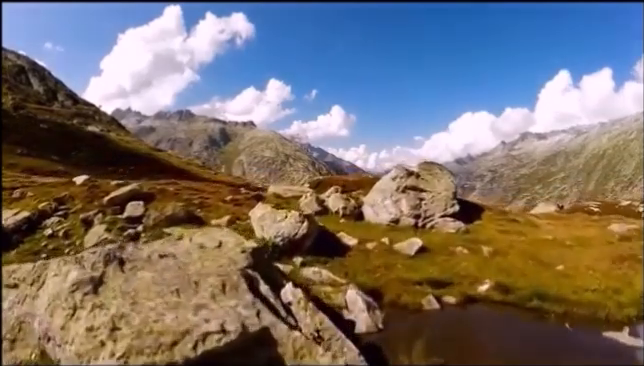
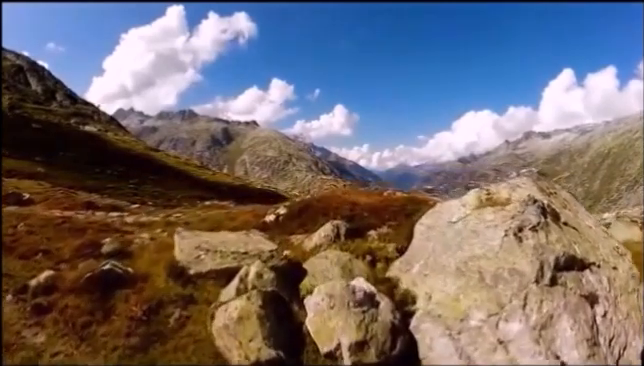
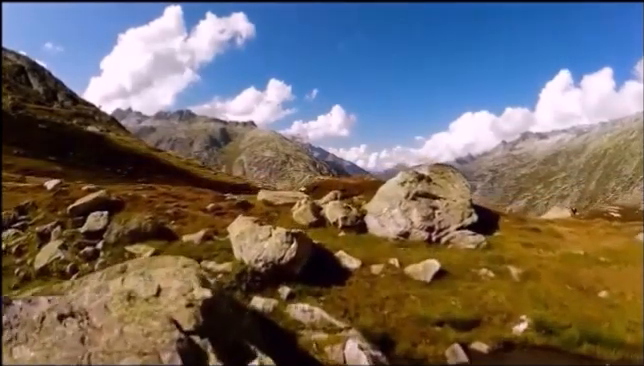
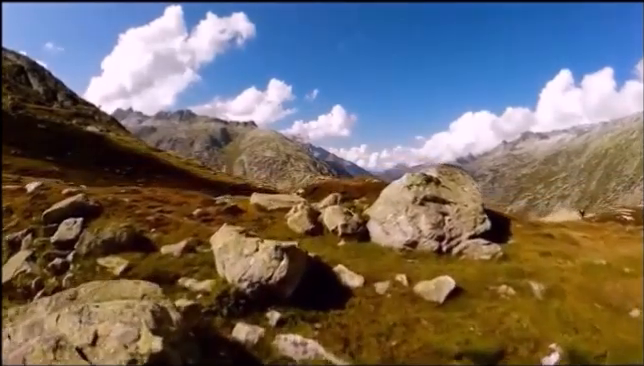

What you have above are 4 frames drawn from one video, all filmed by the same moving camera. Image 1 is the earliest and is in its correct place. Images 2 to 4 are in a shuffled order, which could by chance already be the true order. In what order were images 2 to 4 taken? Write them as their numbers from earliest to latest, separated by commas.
3, 4, 2
